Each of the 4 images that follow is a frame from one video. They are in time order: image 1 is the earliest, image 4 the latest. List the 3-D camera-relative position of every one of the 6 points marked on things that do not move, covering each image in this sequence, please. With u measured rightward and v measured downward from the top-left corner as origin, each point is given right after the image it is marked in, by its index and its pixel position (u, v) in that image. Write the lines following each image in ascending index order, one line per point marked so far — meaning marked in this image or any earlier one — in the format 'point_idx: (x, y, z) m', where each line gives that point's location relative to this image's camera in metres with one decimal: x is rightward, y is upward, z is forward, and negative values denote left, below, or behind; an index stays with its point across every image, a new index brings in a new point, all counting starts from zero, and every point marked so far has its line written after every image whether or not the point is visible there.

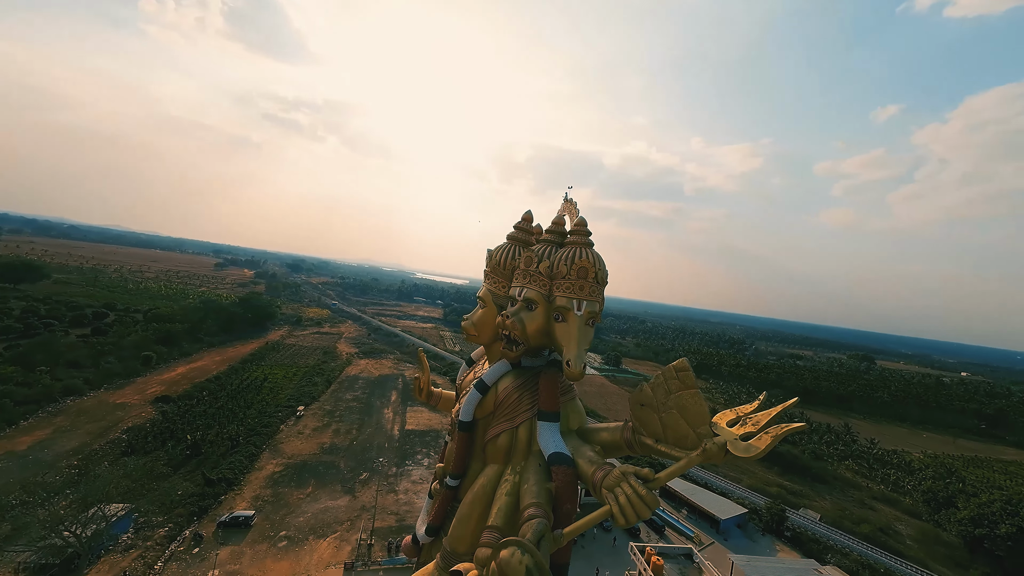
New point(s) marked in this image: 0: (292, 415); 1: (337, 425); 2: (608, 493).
0: (-9.3, -5.4, +14.9) m
1: (-7.3, -5.7, +14.7) m
2: (+0.8, -1.6, +2.7) m
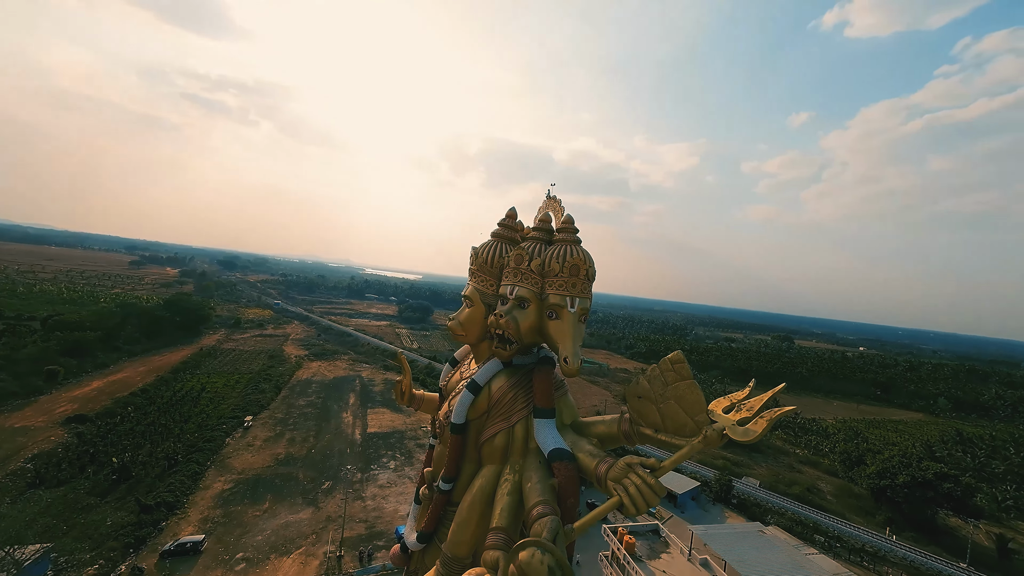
0: (-10.7, -5.4, +13.7) m
1: (-8.6, -5.7, +13.7) m
2: (+0.8, -1.6, +2.8) m
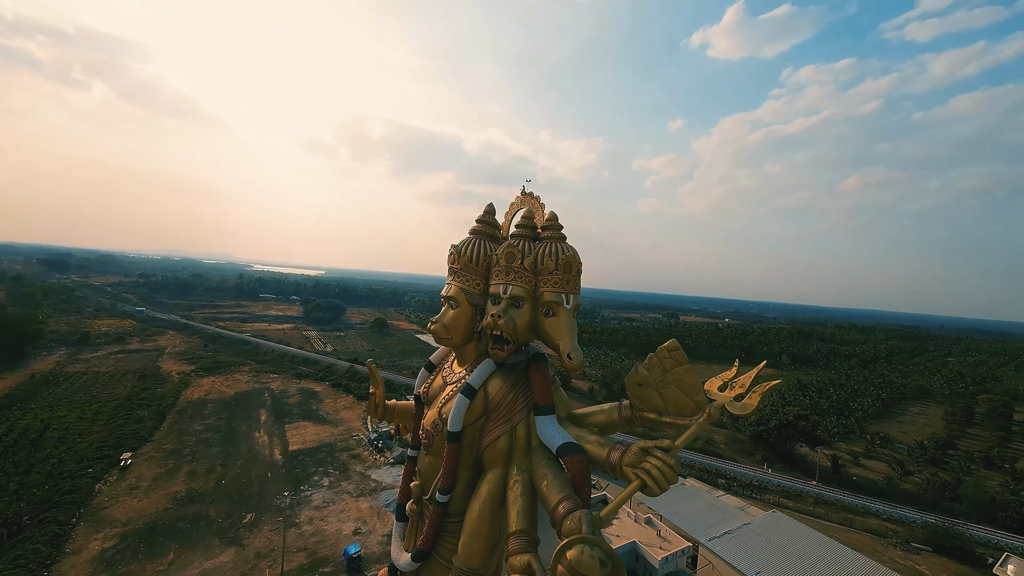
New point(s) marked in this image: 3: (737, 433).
0: (-12.5, -5.6, +11.0) m
1: (-10.6, -5.8, +11.5) m
2: (+1.0, -1.6, +3.0) m
3: (+12.7, -8.2, +19.9) m
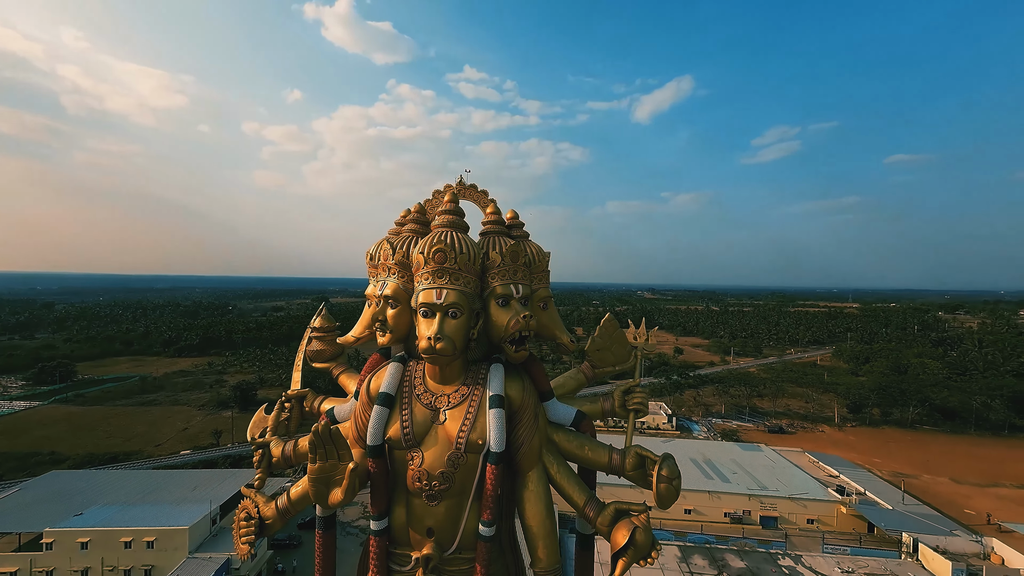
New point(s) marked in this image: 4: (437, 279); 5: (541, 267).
0: (-12.9, -6.6, -1.7) m
1: (-12.1, -6.6, +0.2) m
2: (+1.4, -1.5, +4.3) m
3: (-5.2, -7.0, +24.1) m
4: (-0.7, +0.1, +3.4) m
5: (+0.3, +0.2, +4.1) m
